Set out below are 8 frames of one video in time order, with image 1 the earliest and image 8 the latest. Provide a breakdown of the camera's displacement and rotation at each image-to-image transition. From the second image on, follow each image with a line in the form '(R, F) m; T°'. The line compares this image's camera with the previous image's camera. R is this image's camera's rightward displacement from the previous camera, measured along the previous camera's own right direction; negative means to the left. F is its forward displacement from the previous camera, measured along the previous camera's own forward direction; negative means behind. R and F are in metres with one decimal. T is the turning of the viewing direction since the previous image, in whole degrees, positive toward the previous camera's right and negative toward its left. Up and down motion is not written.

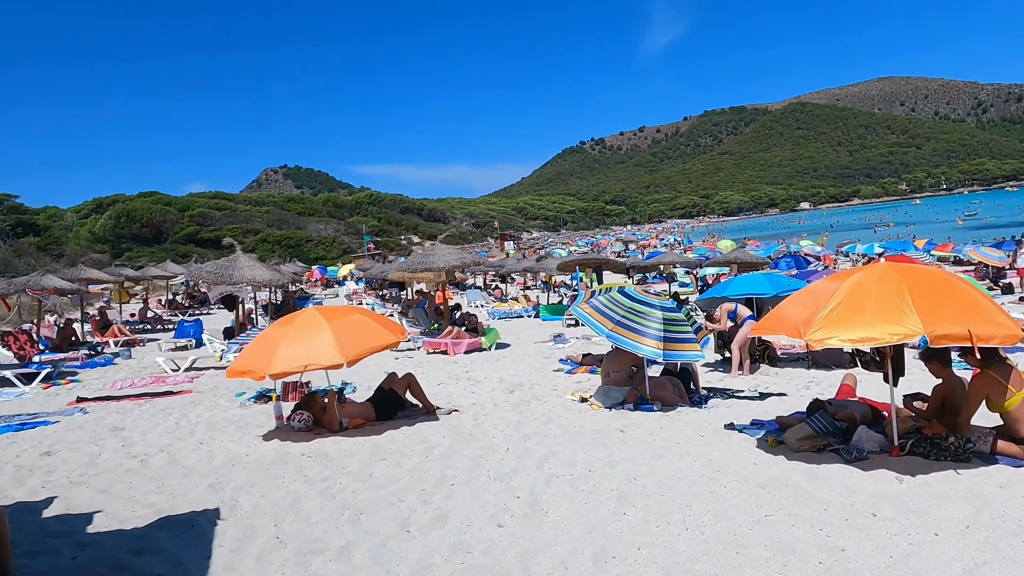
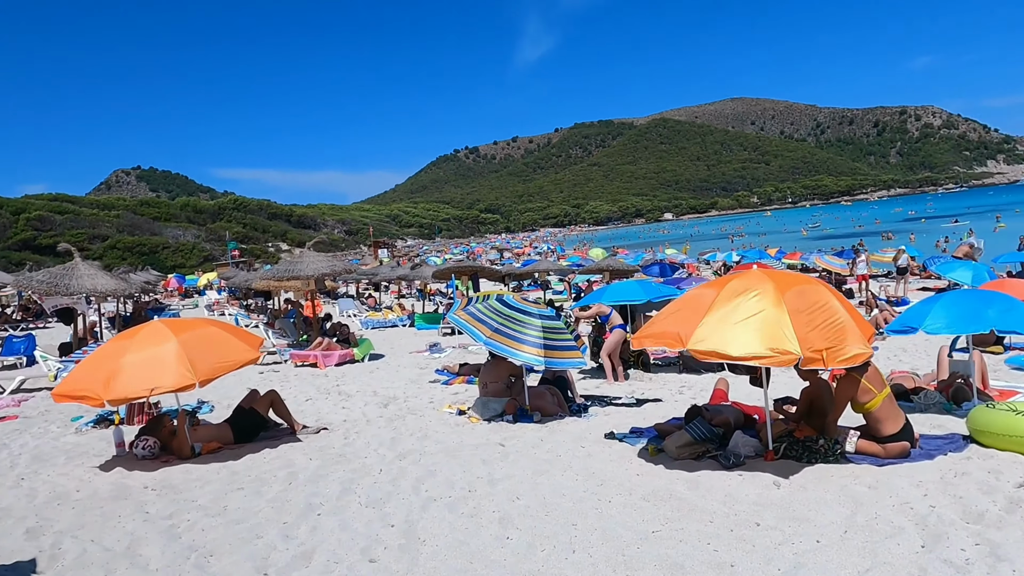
(0.0, +0.3) m; +10°
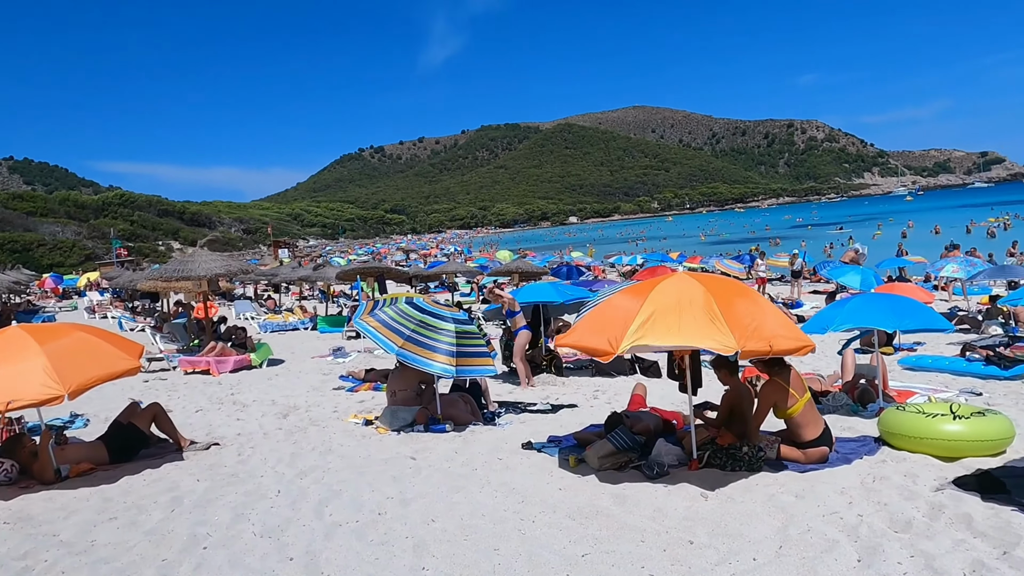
(0.0, +0.3) m; +7°
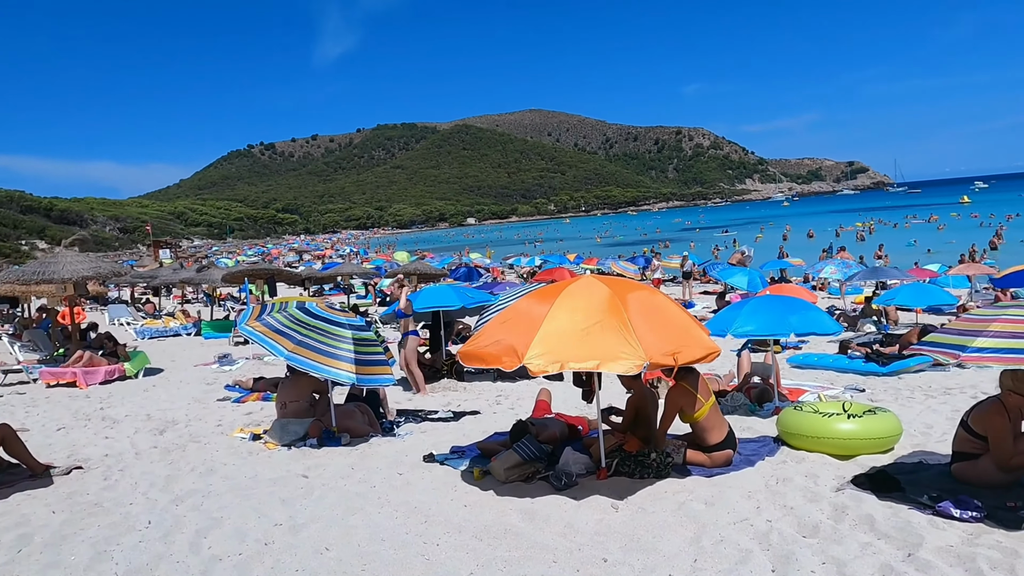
(0.0, +0.2) m; +8°
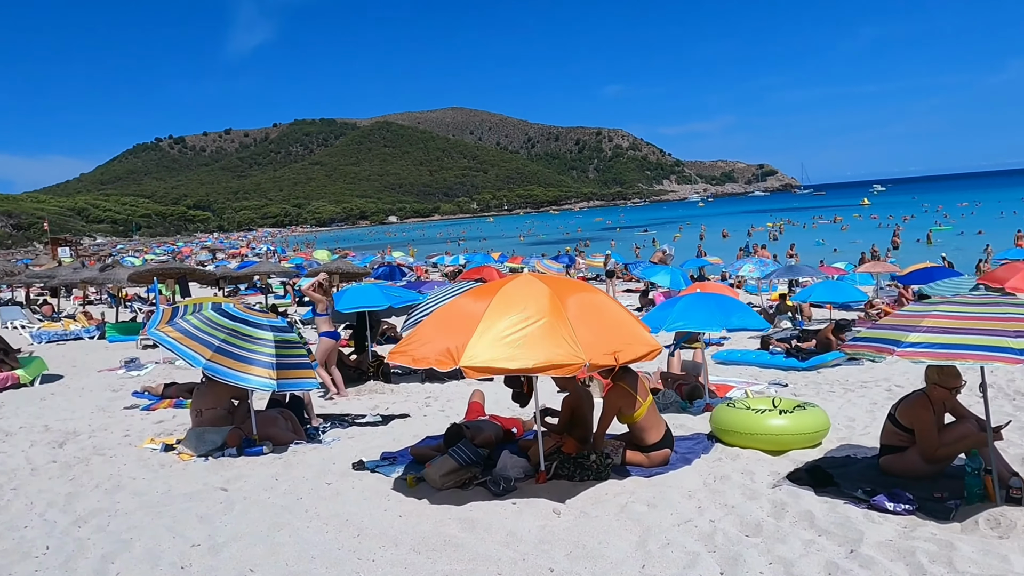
(-0.1, +0.2) m; +6°
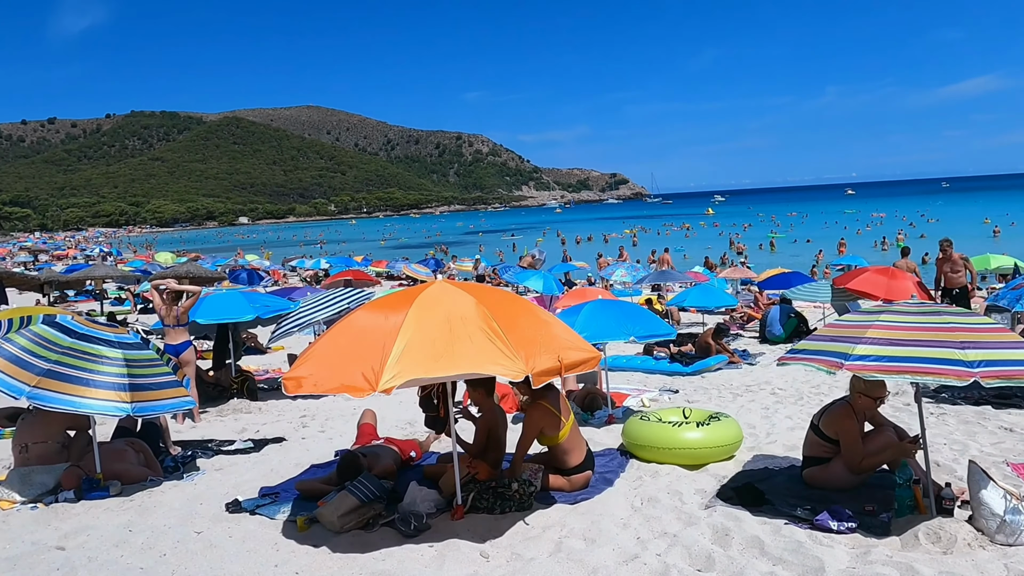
(-0.3, +0.5) m; +11°
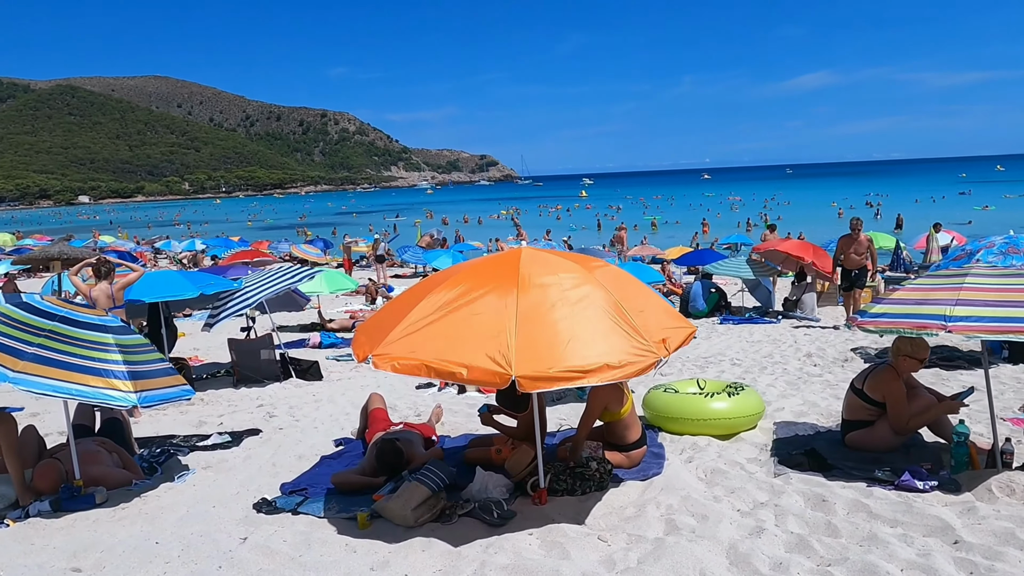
(-1.0, +0.3) m; +10°
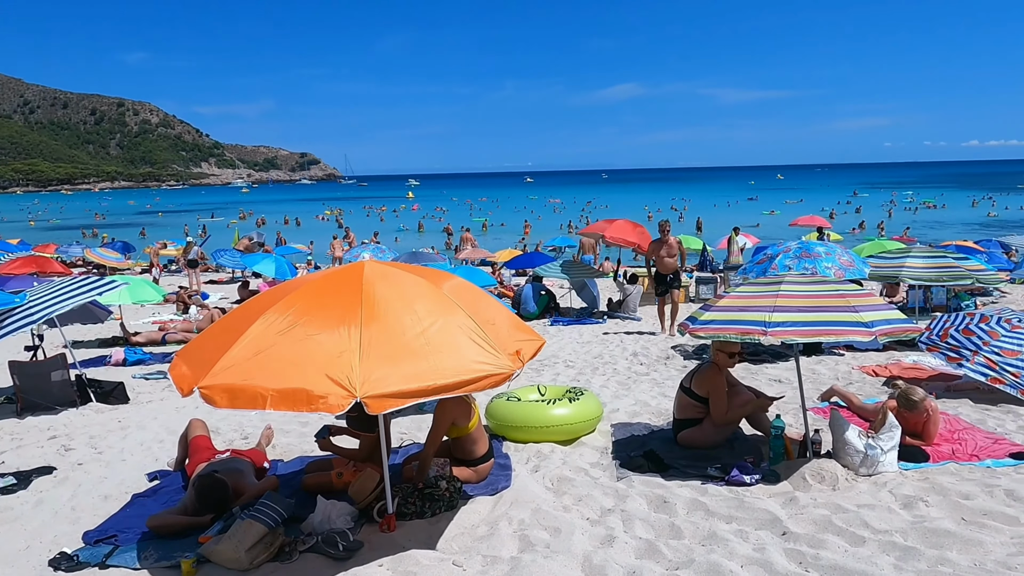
(-0.1, +0.1) m; +14°
